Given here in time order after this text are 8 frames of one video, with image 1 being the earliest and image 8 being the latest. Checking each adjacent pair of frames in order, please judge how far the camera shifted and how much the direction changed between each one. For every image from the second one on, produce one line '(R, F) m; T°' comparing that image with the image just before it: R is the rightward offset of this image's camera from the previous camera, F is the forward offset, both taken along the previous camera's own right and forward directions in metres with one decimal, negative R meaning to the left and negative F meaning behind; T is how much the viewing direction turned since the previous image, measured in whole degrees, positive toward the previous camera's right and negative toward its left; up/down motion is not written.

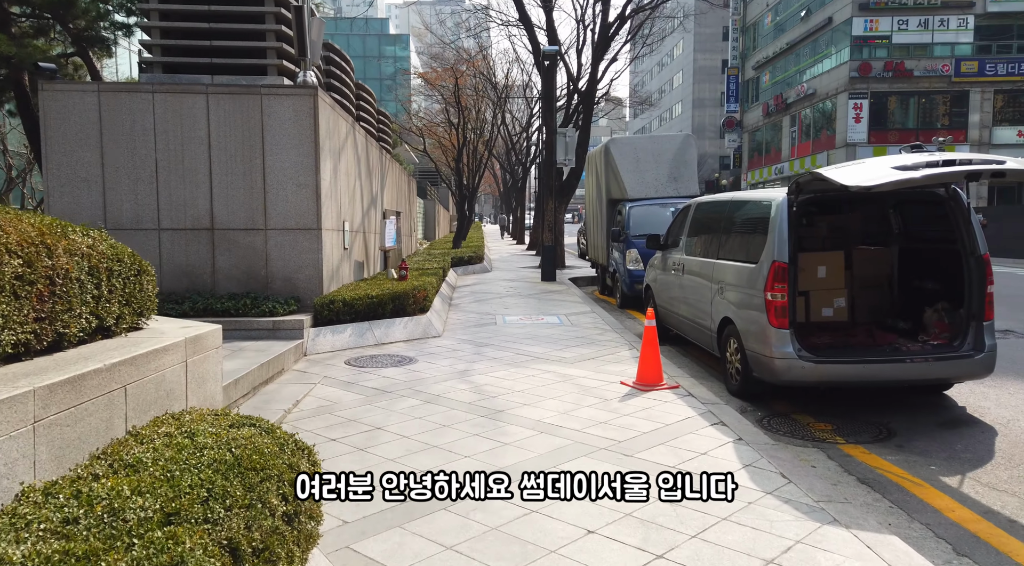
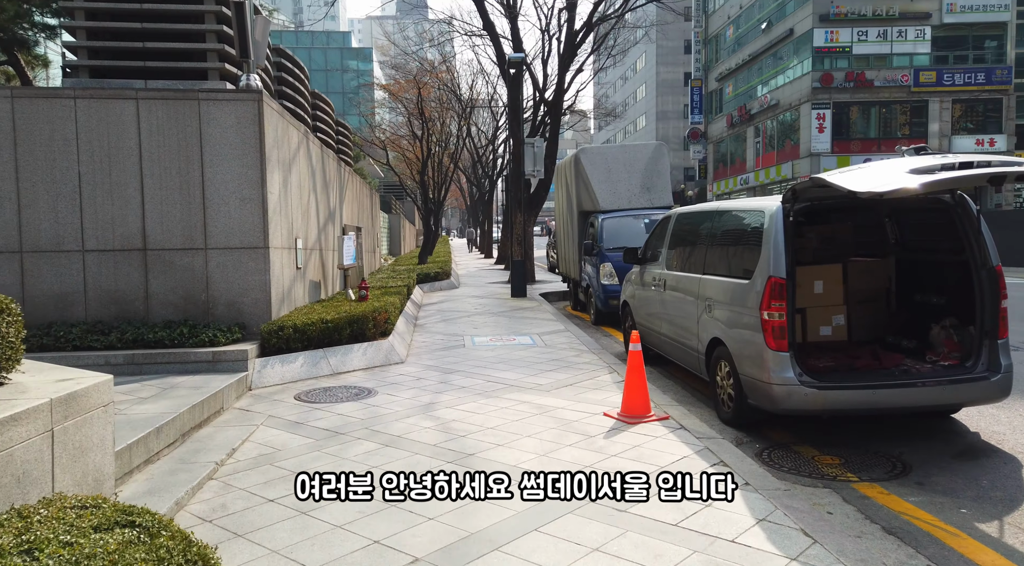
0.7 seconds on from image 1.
(0.0, +0.7) m; +2°
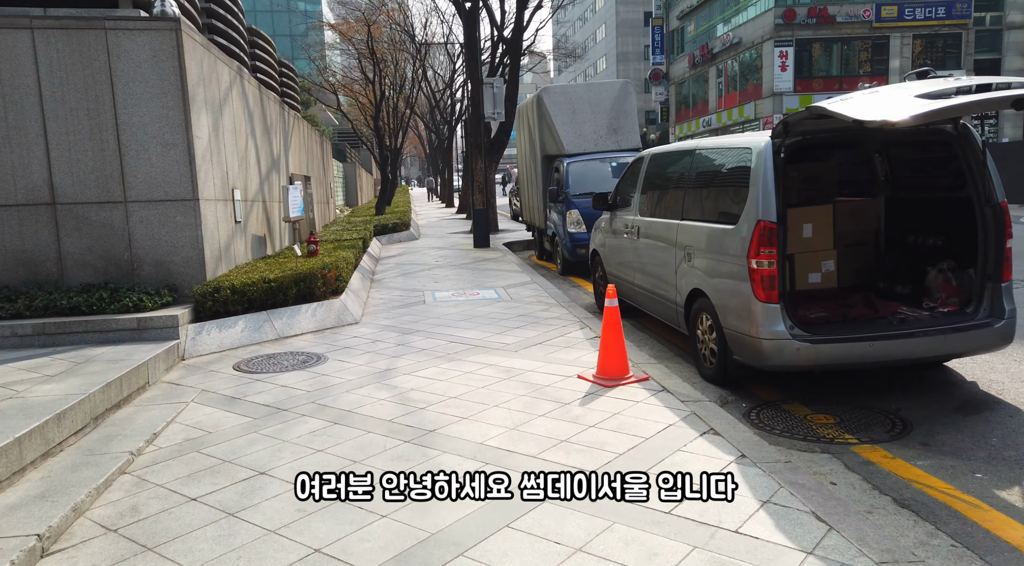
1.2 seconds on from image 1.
(0.0, +0.6) m; +3°
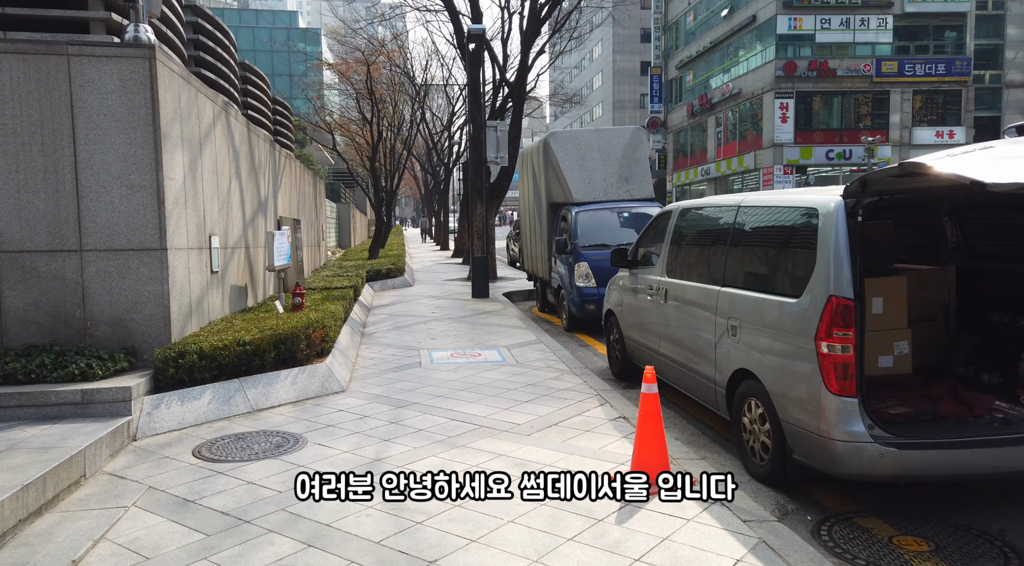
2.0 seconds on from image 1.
(-0.2, +0.9) m; +1°
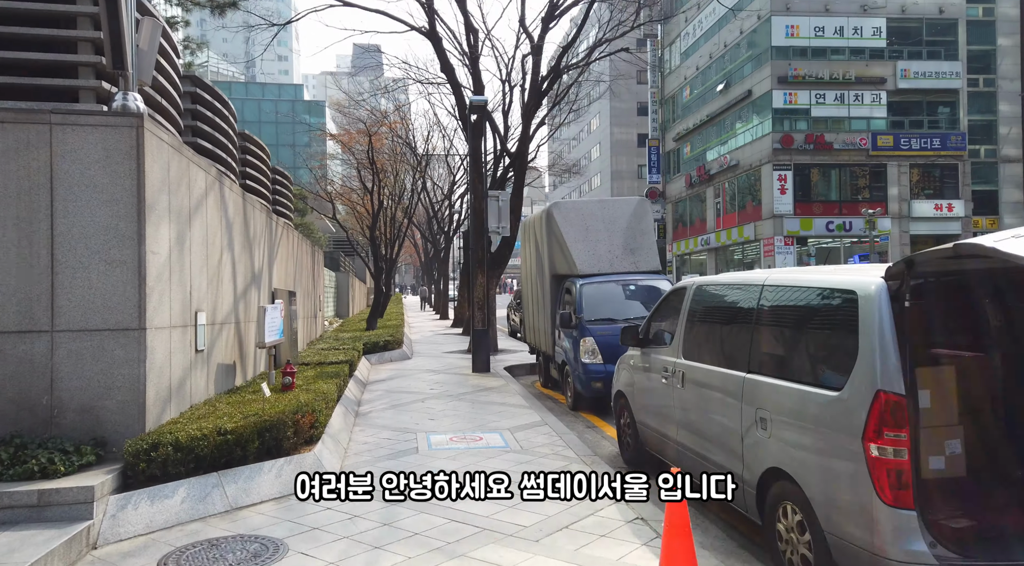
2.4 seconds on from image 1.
(-0.1, +0.4) m; 0°
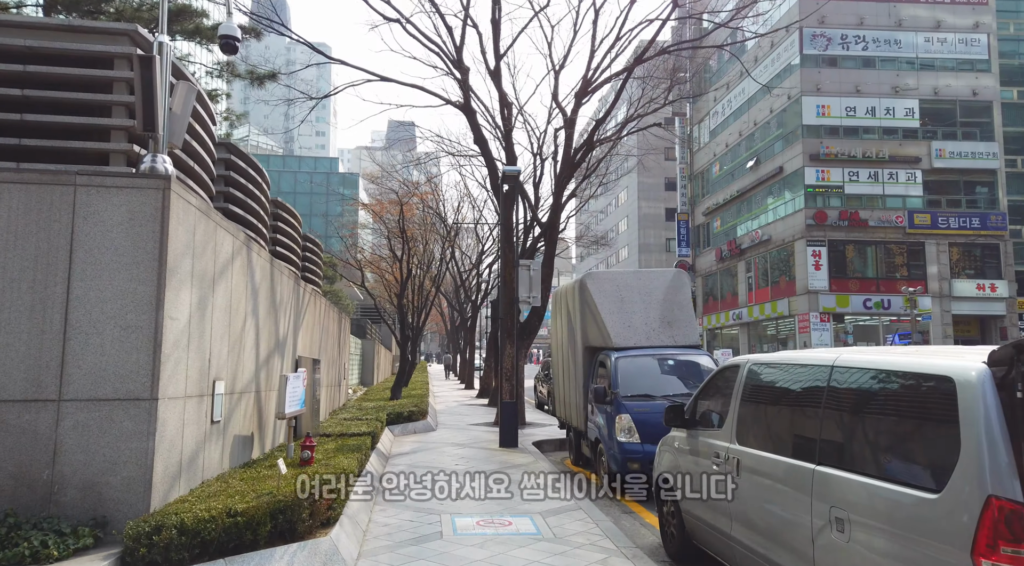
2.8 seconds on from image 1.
(-0.1, +0.4) m; -2°
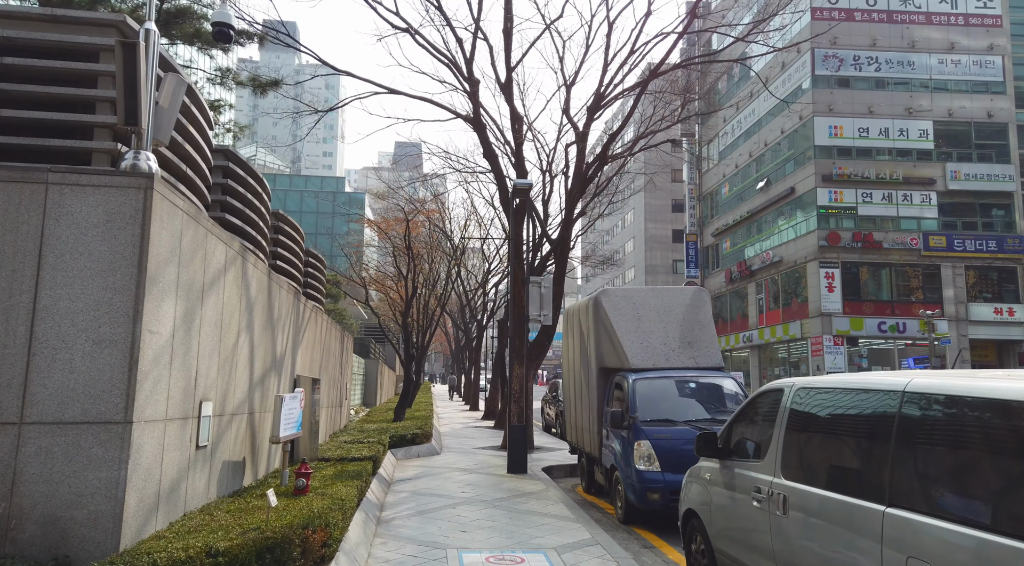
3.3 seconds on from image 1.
(-0.1, +0.6) m; 0°
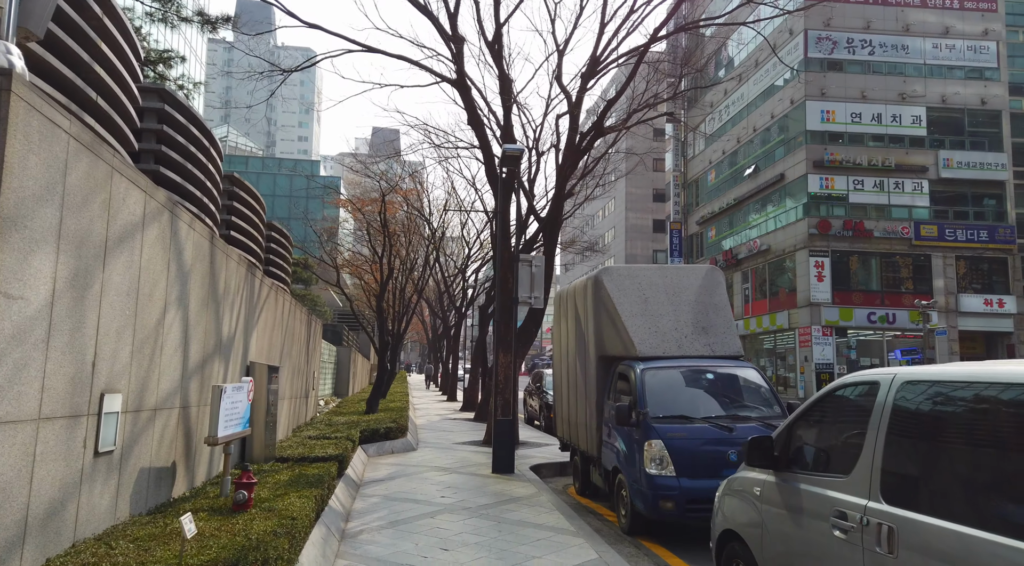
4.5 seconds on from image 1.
(-0.2, +1.4) m; +2°
